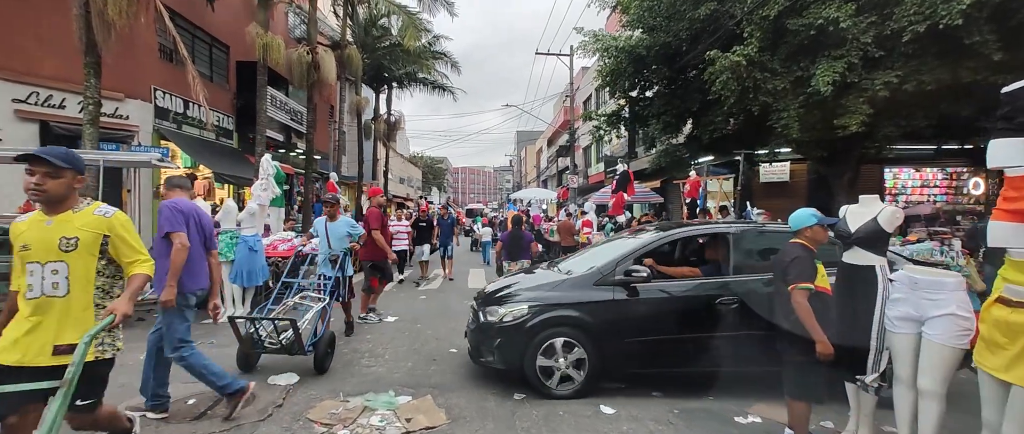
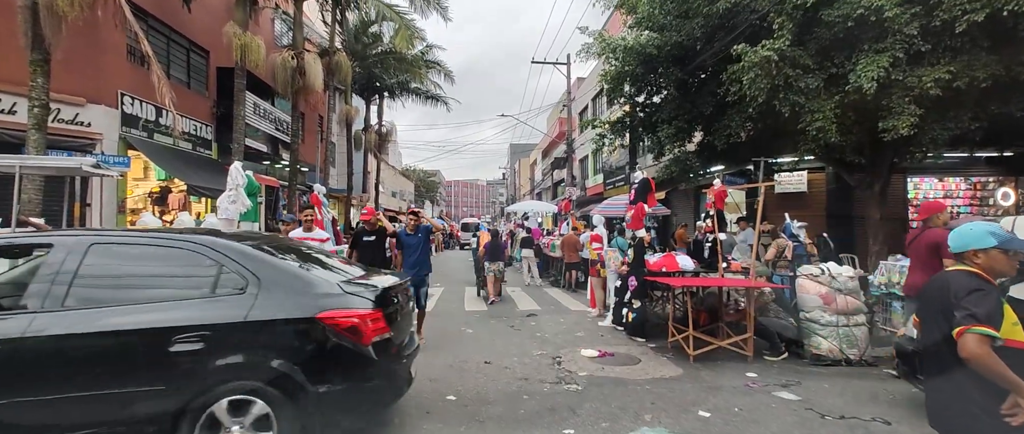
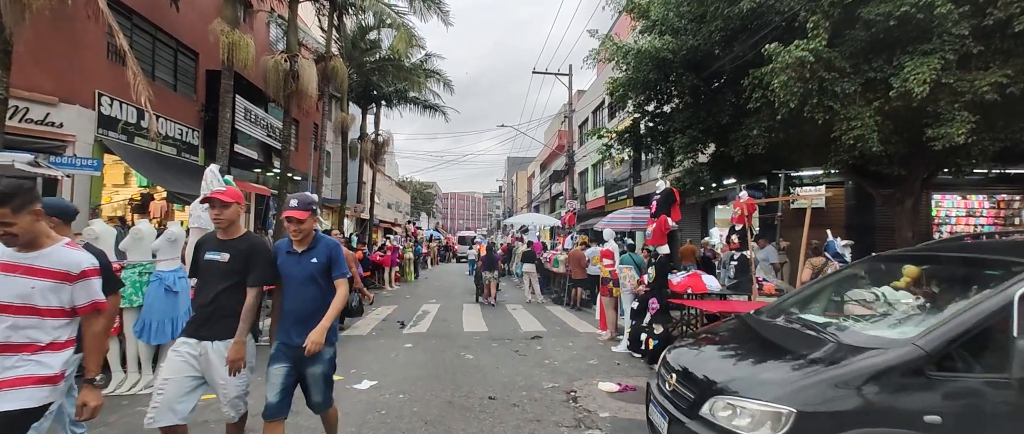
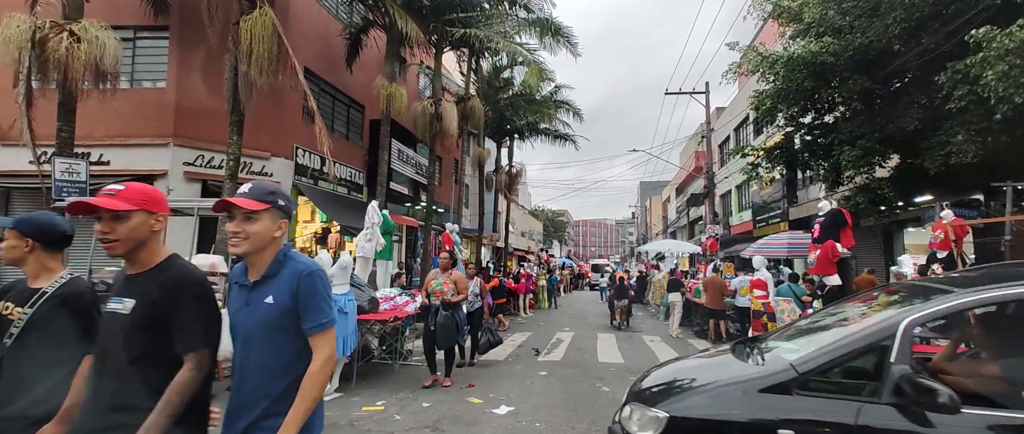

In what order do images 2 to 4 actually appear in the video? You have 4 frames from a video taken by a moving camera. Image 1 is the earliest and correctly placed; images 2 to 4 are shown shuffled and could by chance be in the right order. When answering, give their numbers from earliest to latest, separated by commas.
2, 3, 4
